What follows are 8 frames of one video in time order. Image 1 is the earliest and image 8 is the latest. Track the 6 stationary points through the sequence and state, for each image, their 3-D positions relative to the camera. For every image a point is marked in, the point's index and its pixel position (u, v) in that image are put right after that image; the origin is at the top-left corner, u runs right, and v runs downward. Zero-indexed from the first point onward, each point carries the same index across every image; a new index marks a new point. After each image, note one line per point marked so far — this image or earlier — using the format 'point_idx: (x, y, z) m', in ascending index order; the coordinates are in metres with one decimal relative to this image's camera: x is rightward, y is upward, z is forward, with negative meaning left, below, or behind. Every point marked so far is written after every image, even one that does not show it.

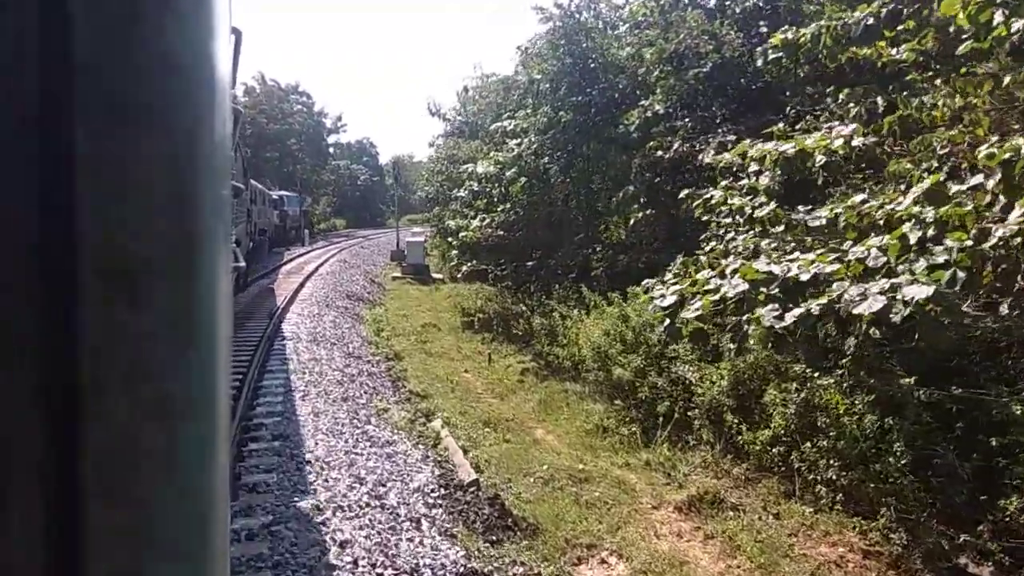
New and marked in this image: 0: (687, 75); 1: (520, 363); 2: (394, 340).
0: (+2.6, +3.2, +11.2) m
1: (+0.1, -1.4, +14.2) m
2: (-2.6, -1.1, +16.2) m
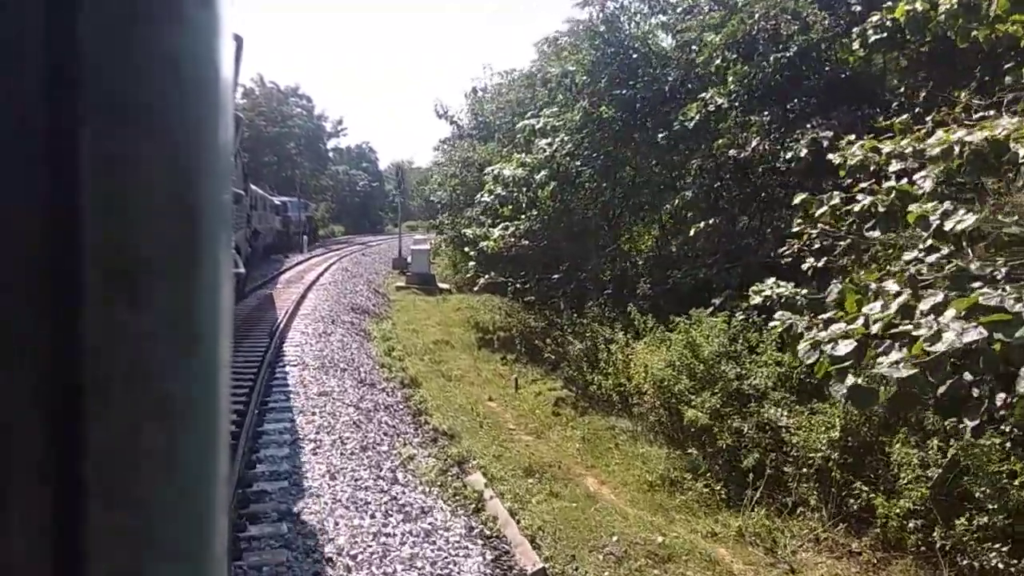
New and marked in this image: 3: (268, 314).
0: (+3.2, +2.9, +9.6) m
1: (+0.7, -1.7, +12.5) m
2: (-2.0, -1.4, +14.5) m
3: (-5.4, -0.6, +16.9) m
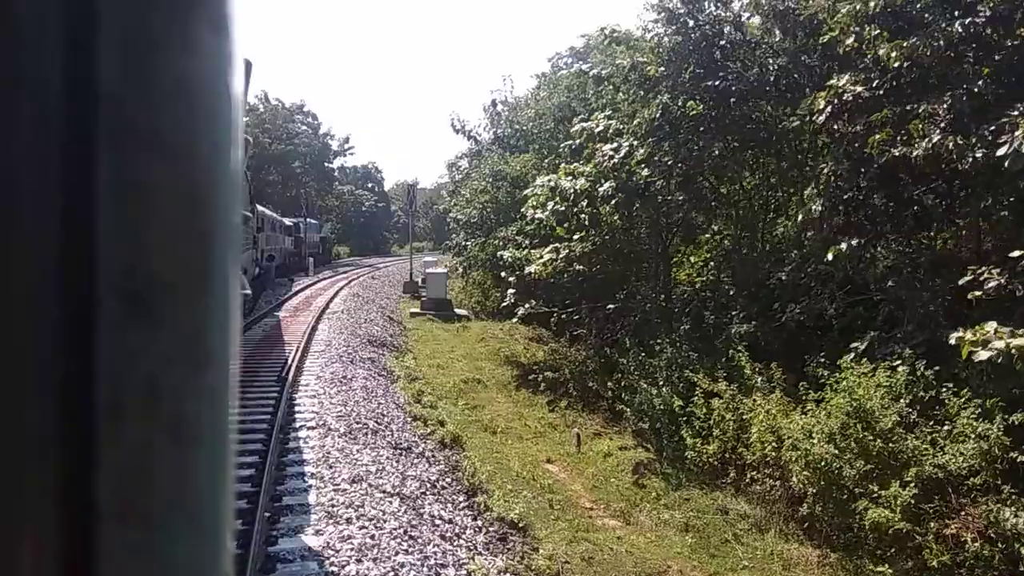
0: (+4.1, +2.5, +7.3) m
1: (+1.5, -2.2, +10.1) m
2: (-1.2, -1.9, +12.1) m
3: (-4.5, -1.3, +14.5) m
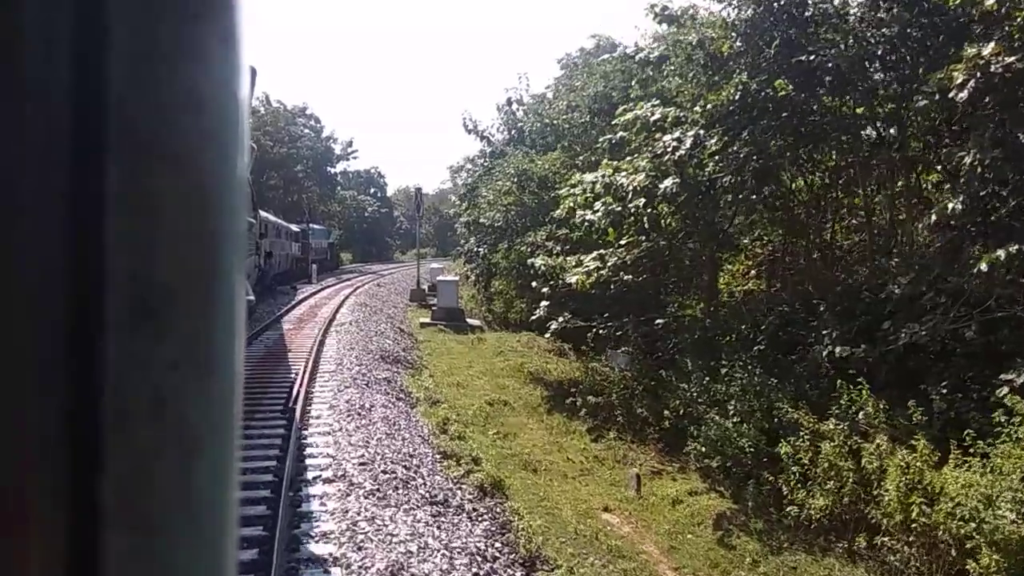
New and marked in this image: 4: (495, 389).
0: (+4.6, +2.3, +5.7) m
1: (+2.1, -2.4, +8.4) m
2: (-0.6, -2.1, +10.4) m
3: (-3.9, -1.4, +12.9) m
4: (-0.4, -2.1, +16.0) m
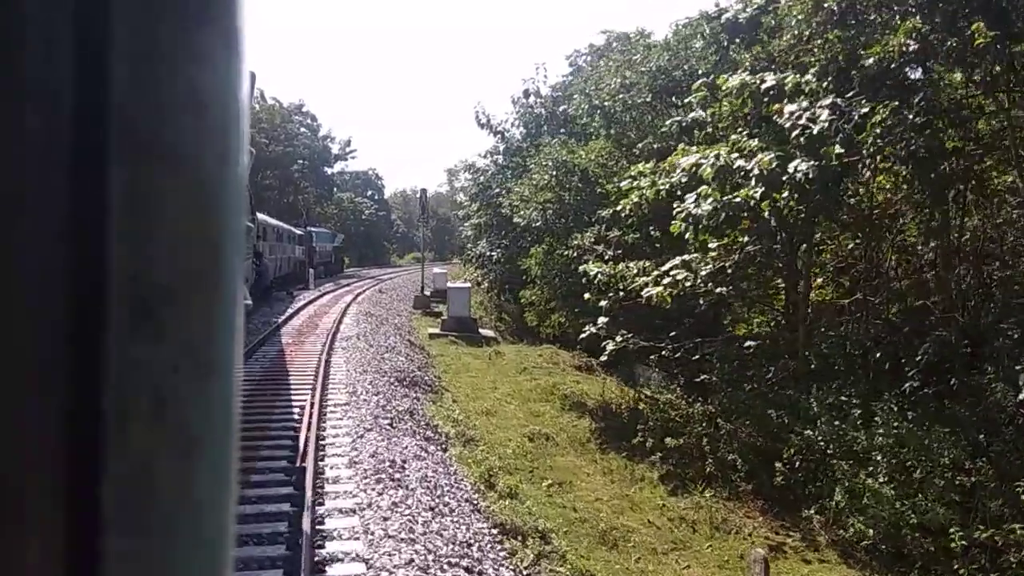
0: (+5.4, +2.1, +3.4) m
1: (+2.9, -2.5, +6.1) m
2: (+0.2, -2.3, +8.1) m
3: (-3.2, -1.6, +10.5) m
4: (+0.3, -2.3, +13.7) m
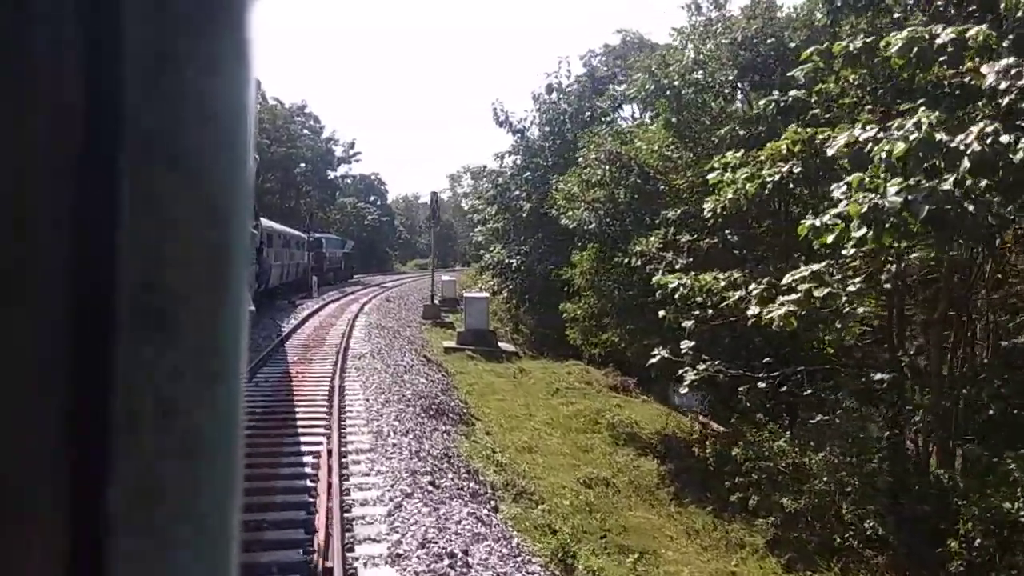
0: (+6.2, +2.0, +1.4) m
1: (+3.6, -2.7, +4.0) m
2: (+0.9, -2.4, +6.0) m
3: (-2.5, -1.8, +8.4) m
4: (+1.0, -2.5, +11.6) m
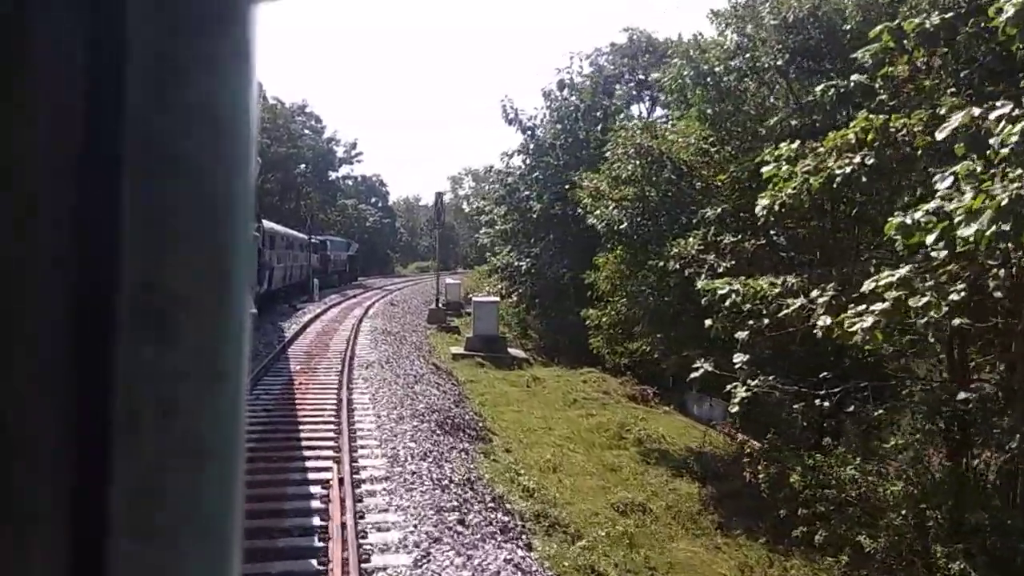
0: (+6.5, +2.0, +0.5) m
1: (+3.9, -2.8, +3.1) m
2: (+1.2, -2.5, +5.1) m
3: (-2.2, -1.8, +7.5) m
4: (+1.3, -2.6, +10.7) m
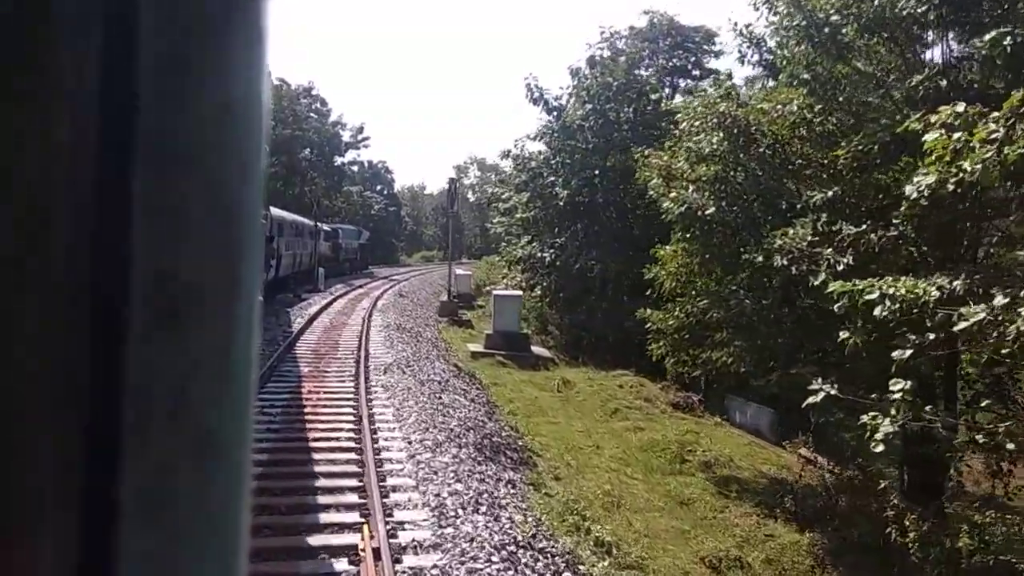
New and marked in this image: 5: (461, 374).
0: (+7.2, +1.8, -1.4) m
1: (+4.5, -2.9, +1.3) m
2: (+1.8, -2.6, +3.3) m
3: (-1.6, -1.8, +5.7) m
4: (+2.0, -2.6, +8.9) m
5: (-1.0, -1.7, +15.3) m
